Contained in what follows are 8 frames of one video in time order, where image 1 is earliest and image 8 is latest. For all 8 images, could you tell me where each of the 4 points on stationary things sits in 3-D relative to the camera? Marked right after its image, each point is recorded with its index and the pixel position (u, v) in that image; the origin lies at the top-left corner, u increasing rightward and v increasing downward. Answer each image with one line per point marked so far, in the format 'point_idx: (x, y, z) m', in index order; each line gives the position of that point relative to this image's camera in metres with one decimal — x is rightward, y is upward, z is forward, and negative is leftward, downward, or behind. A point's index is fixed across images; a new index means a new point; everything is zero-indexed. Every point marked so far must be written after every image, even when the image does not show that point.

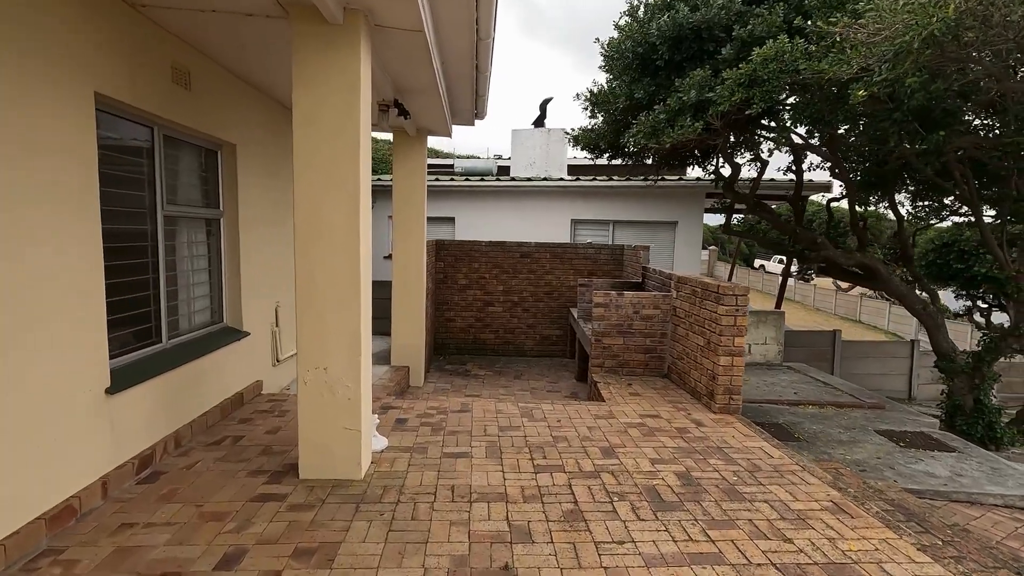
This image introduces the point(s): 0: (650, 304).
0: (+1.7, -0.2, +6.7) m
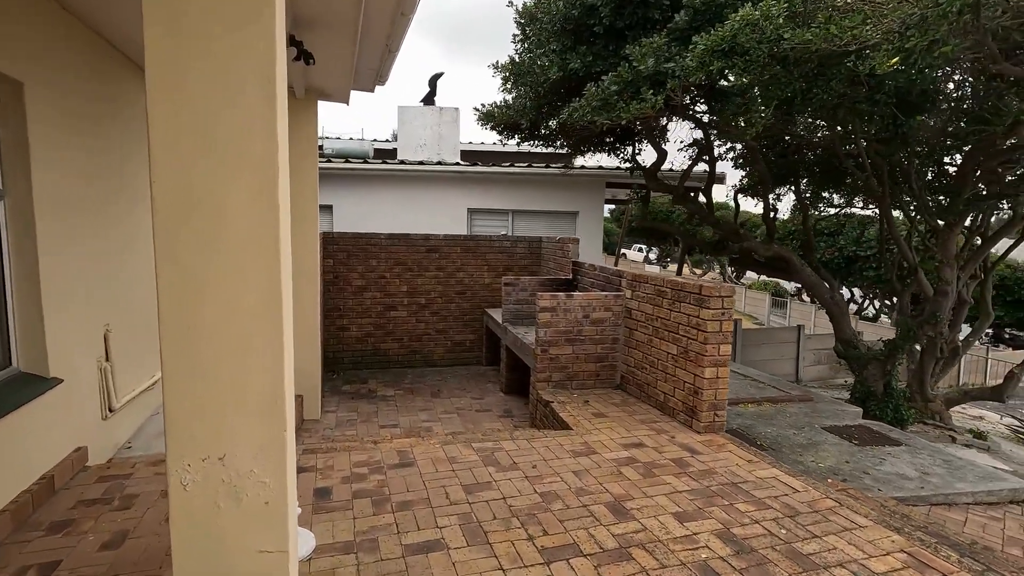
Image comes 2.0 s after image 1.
0: (+1.0, -0.2, +5.8) m
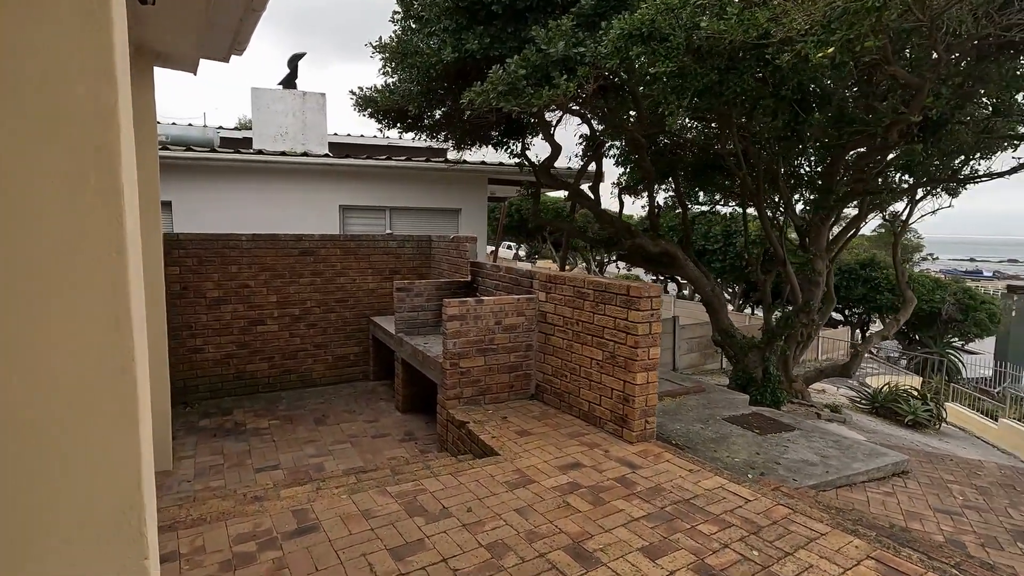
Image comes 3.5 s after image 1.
0: (0.0, -0.2, +5.3) m
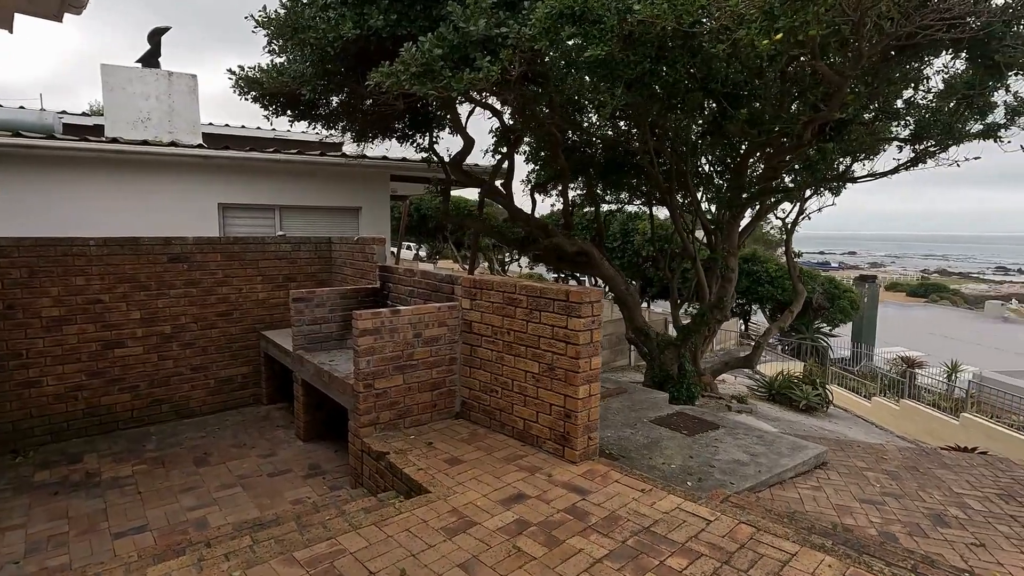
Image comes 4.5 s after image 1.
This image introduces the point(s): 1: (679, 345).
0: (-0.7, -0.3, +4.7) m
1: (+2.6, -0.9, +8.5) m
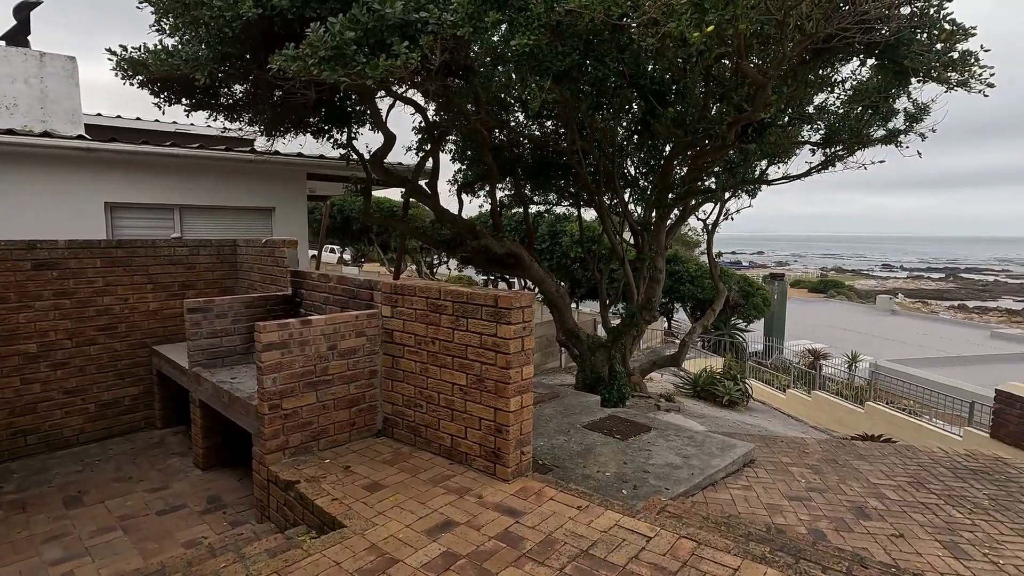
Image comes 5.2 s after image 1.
0: (-1.3, -0.4, +4.3) m
1: (+1.5, -0.9, +8.5) m
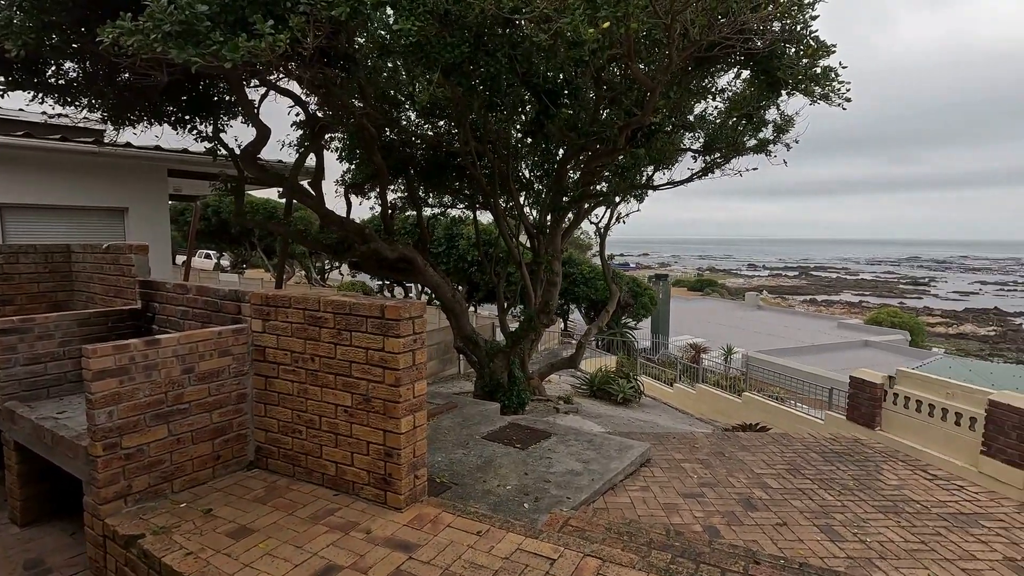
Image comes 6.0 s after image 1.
0: (-2.1, -0.4, +3.7) m
1: (-0.1, -1.0, +8.3) m
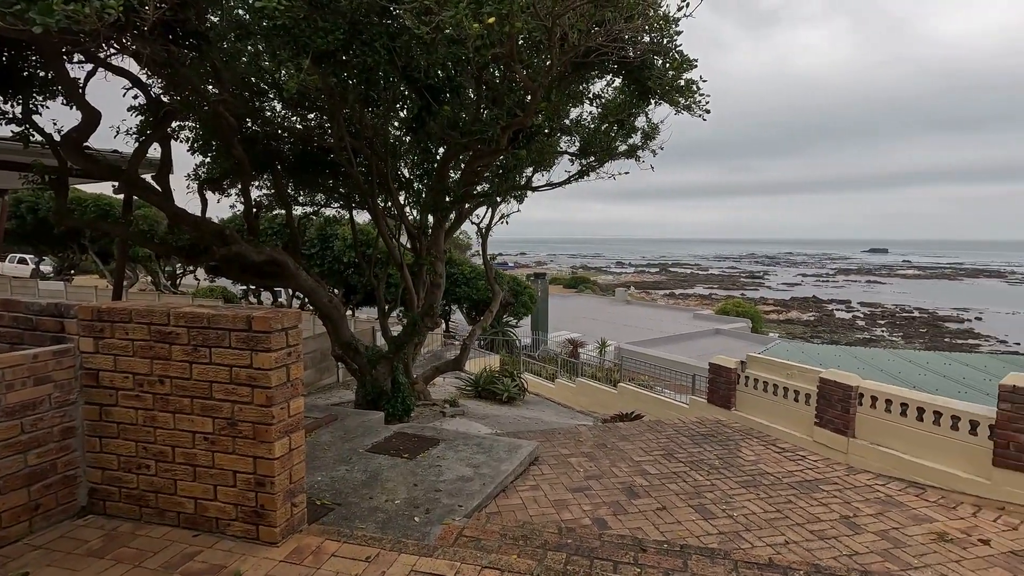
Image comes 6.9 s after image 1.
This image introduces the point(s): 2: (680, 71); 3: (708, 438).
0: (-2.8, -0.5, +3.0) m
1: (-1.8, -1.0, +8.0) m
2: (+1.9, +2.5, +6.1) m
3: (+2.4, -1.9, +6.7) m
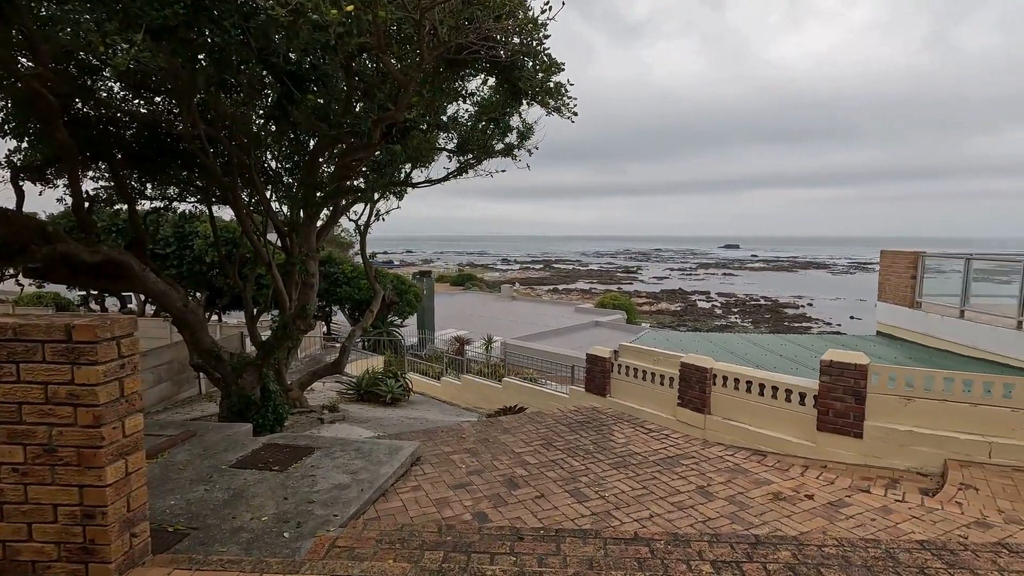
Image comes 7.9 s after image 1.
0: (-3.4, -0.6, +2.4) m
1: (-3.5, -1.0, +7.4) m
2: (+0.4, +2.5, +6.3) m
3: (+1.0, -1.8, +7.0) m
